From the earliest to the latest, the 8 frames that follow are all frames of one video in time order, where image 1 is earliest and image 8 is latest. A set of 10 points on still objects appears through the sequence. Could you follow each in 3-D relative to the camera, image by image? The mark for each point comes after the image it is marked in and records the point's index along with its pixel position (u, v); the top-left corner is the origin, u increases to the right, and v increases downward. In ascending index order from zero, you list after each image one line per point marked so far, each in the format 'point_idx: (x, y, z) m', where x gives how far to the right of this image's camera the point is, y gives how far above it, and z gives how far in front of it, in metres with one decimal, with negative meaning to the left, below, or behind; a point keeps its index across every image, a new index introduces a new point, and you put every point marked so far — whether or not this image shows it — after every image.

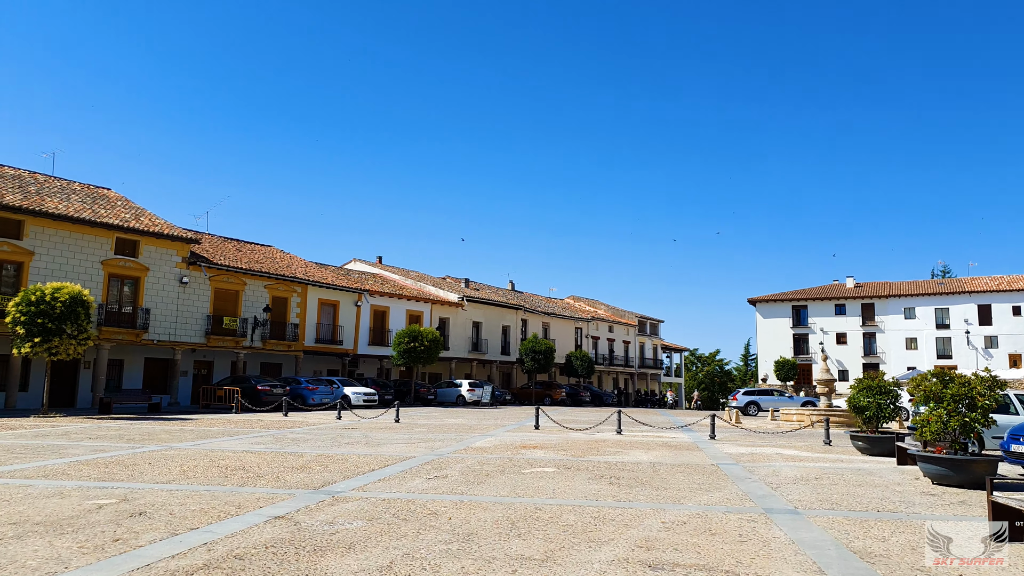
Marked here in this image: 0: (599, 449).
0: (+1.5, -2.8, +13.1) m
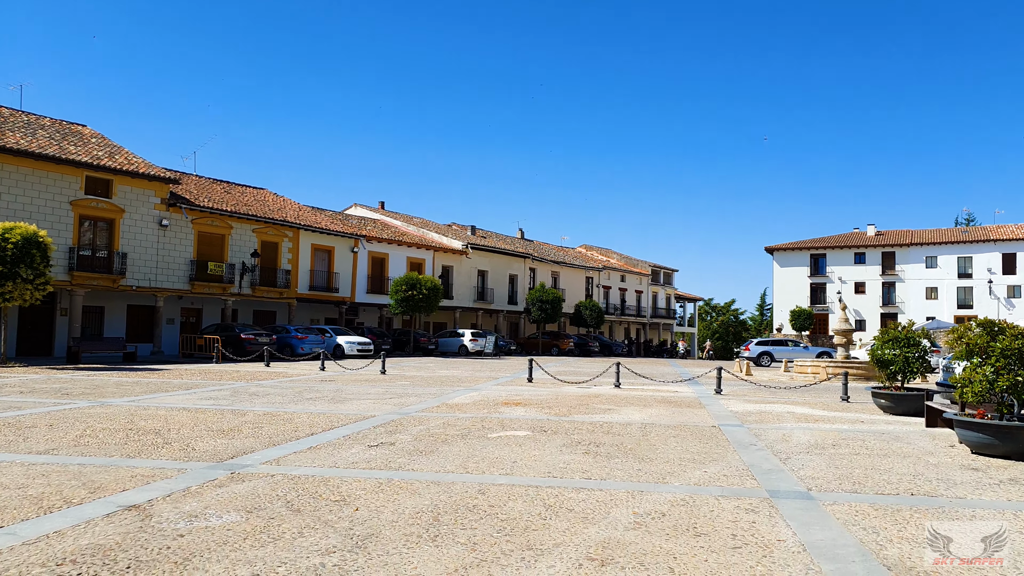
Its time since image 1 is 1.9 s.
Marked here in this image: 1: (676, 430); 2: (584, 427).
0: (+1.2, -1.8, +11.7) m
1: (+2.0, -1.7, +9.1) m
2: (+0.9, -1.7, +9.1) m
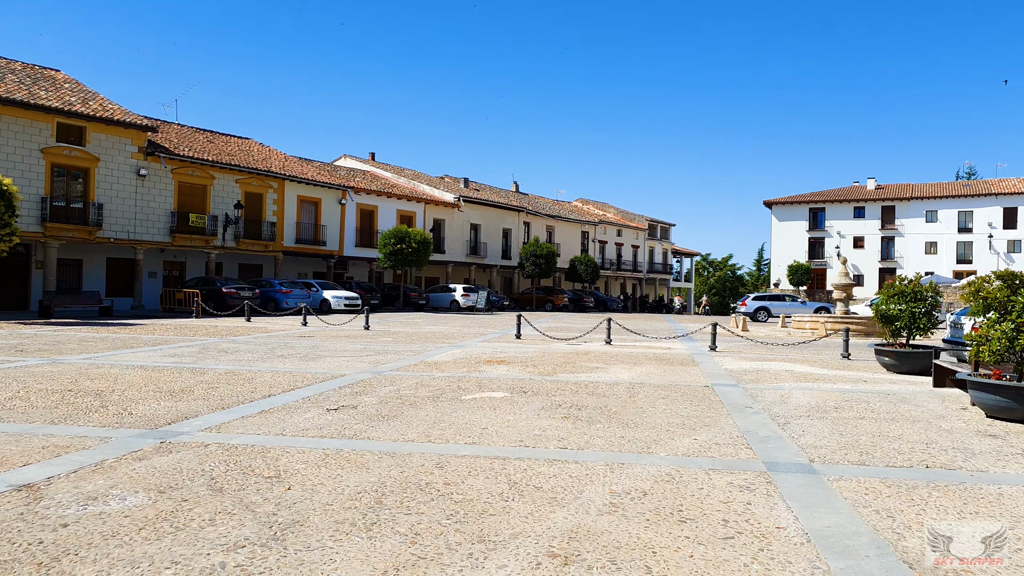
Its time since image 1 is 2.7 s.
0: (+0.9, -1.1, +11.1) m
1: (+1.7, -1.2, +8.4) m
2: (+0.6, -1.1, +8.5) m
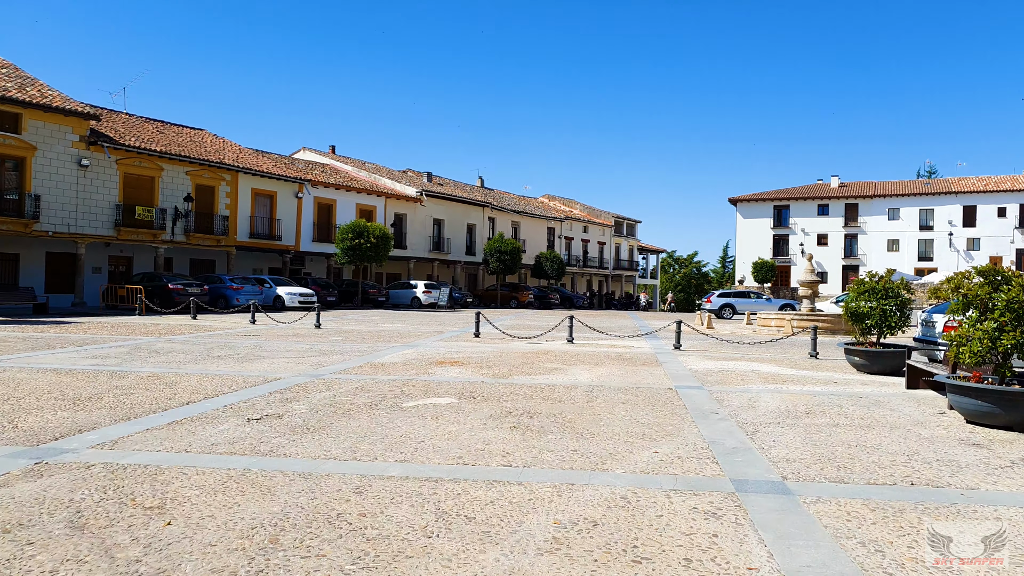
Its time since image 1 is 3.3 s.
0: (+0.3, -1.1, +10.4) m
1: (+1.2, -1.1, +7.9) m
2: (+0.1, -1.1, +7.9) m
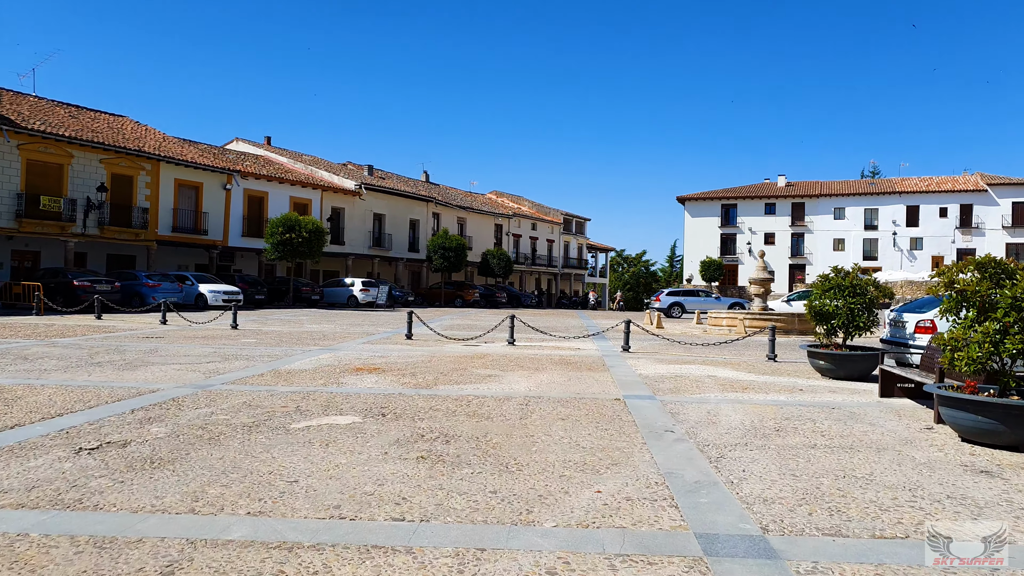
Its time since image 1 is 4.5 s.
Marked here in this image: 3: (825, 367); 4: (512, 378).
0: (-0.6, -1.0, +9.2) m
1: (+0.5, -1.1, +6.7) m
2: (-0.6, -1.0, +6.6) m
3: (+3.8, -1.0, +9.1) m
4: (0.0, -1.0, +8.6) m
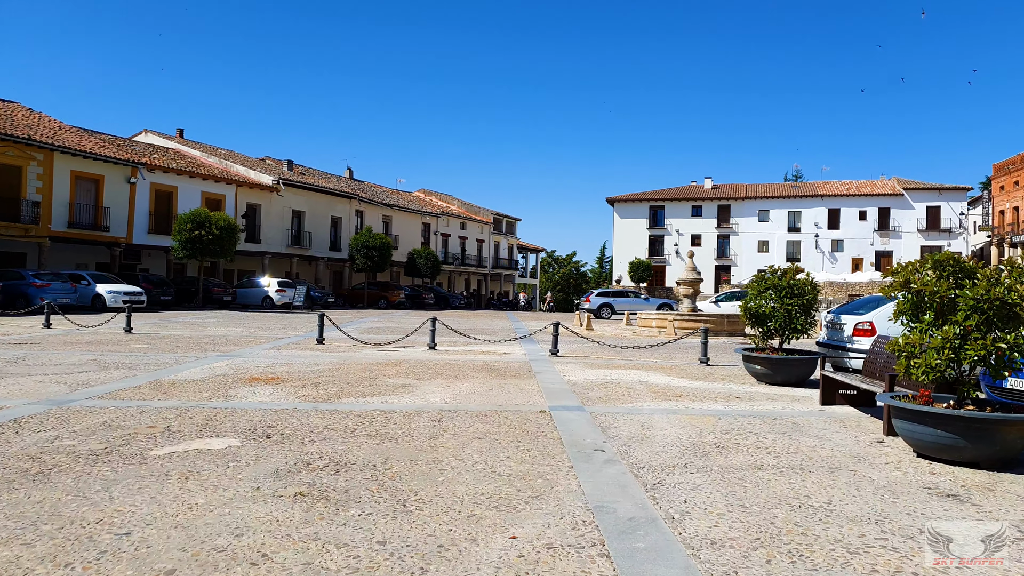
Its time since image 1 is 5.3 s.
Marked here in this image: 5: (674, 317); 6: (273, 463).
0: (-1.5, -1.0, +8.3) m
1: (-0.2, -1.1, +5.9) m
2: (-1.3, -1.0, +5.7) m
3: (+2.8, -1.0, +8.6) m
4: (-0.9, -1.0, +7.8) m
5: (+3.8, -0.7, +17.5) m
6: (-1.5, -1.1, +4.6) m
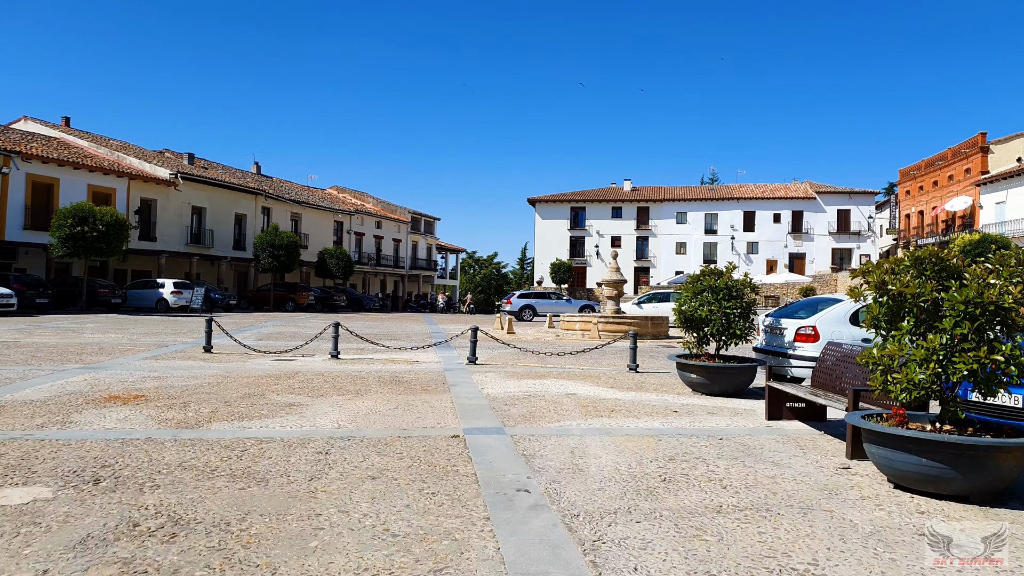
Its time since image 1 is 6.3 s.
0: (-2.4, -1.0, +7.1) m
1: (-0.8, -1.1, +4.8) m
2: (-1.9, -1.0, +4.6) m
3: (+1.9, -1.0, +7.8) m
4: (-1.7, -1.1, +6.7) m
5: (+1.9, -0.7, +16.7) m
6: (-1.9, -1.1, +3.5) m
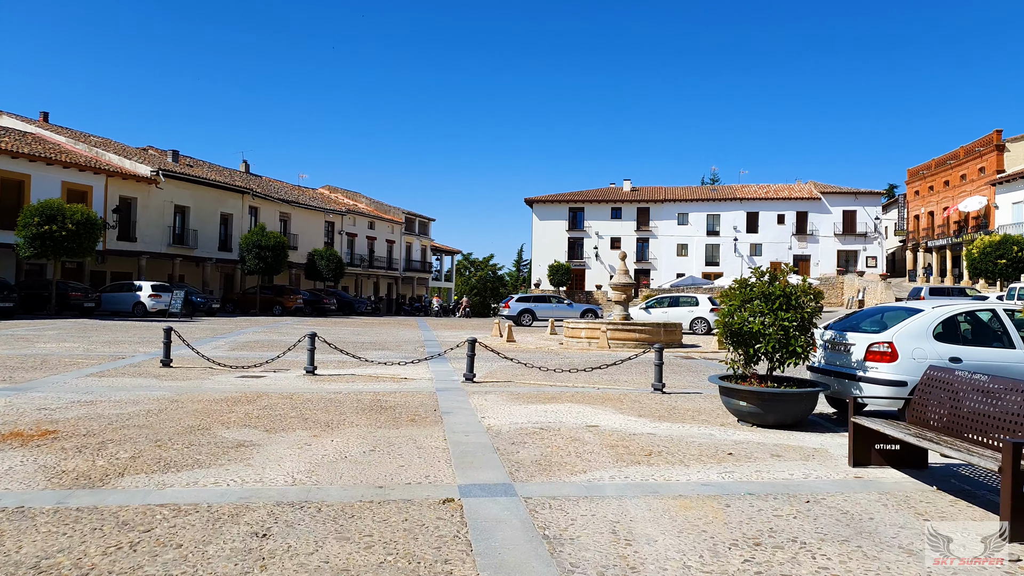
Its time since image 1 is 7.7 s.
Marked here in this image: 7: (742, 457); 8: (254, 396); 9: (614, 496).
0: (-2.3, -1.1, +5.6) m
1: (-0.7, -1.1, +3.4) m
2: (-1.8, -1.1, +3.1) m
3: (+2.0, -1.0, +6.3) m
4: (-1.6, -1.1, +5.2) m
5: (+1.9, -0.8, +15.3) m
6: (-1.8, -1.1, +2.0) m
7: (+1.6, -1.2, +5.2) m
8: (-2.6, -1.1, +7.6) m
9: (+0.6, -1.2, +4.2) m
